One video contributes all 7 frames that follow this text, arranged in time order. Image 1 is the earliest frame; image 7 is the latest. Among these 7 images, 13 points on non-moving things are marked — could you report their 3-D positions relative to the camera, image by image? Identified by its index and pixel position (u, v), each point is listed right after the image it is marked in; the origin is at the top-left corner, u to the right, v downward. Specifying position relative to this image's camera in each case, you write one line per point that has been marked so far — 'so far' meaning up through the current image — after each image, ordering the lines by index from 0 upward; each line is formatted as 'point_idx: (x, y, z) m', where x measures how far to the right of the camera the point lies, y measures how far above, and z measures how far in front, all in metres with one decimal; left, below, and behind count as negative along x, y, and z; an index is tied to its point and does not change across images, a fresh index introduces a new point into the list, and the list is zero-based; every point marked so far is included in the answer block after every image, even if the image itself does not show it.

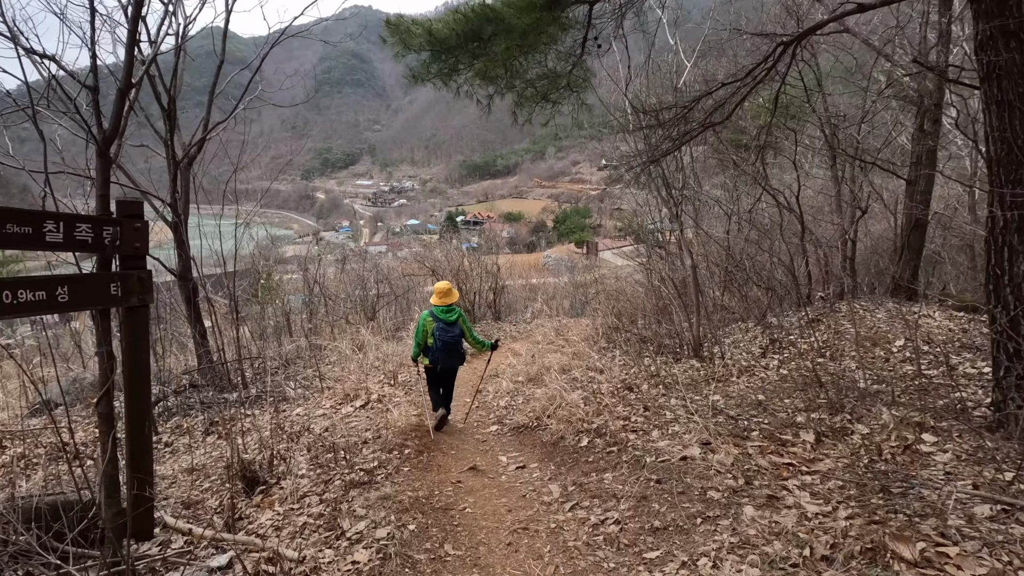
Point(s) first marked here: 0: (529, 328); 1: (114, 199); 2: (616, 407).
0: (+0.3, -0.8, +10.4) m
1: (-1.8, +0.4, +2.4) m
2: (+0.8, -0.9, +4.1) m
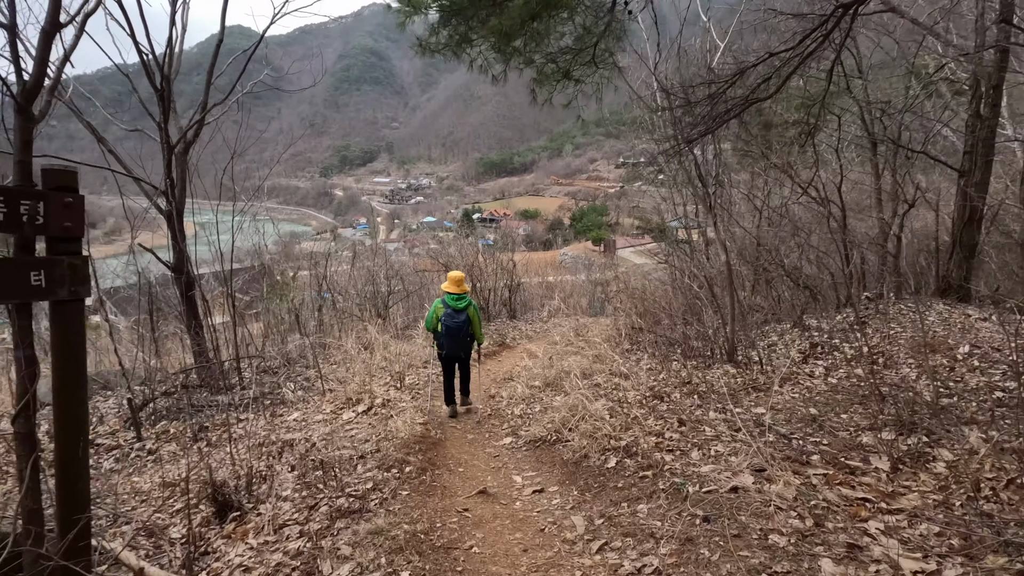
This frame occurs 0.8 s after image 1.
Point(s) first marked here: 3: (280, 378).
0: (+0.6, -0.7, +9.9) m
1: (-1.7, +0.4, +2.0) m
2: (+0.9, -0.9, +3.6) m
3: (-2.3, -0.9, +5.4) m
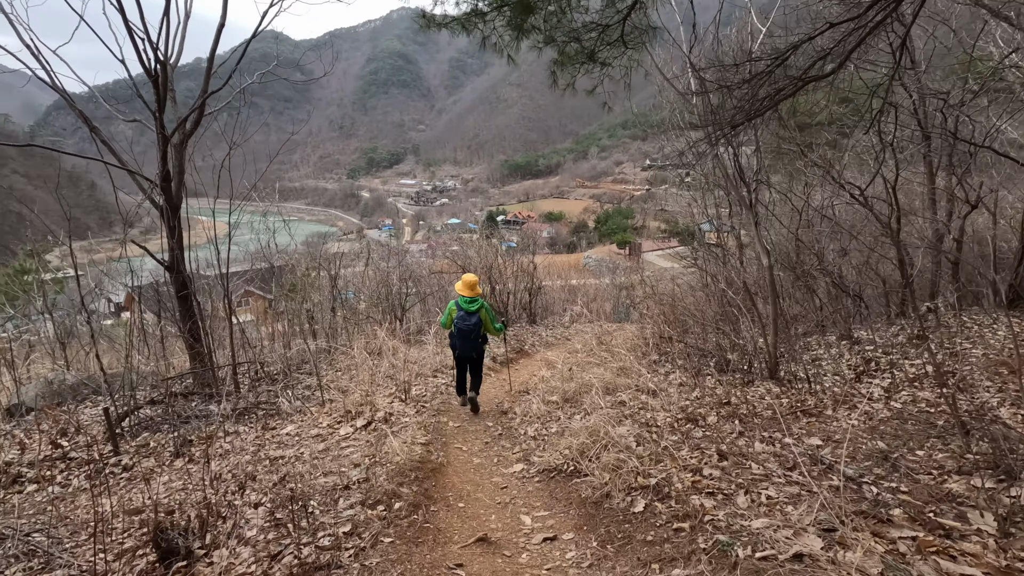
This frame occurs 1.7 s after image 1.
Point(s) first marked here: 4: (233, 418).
0: (+1.0, -0.8, +9.4) m
1: (-1.7, +0.4, +1.6) m
2: (+0.9, -0.9, +3.1) m
3: (-2.2, -0.9, +5.0) m
4: (-2.3, -1.1, +4.4) m
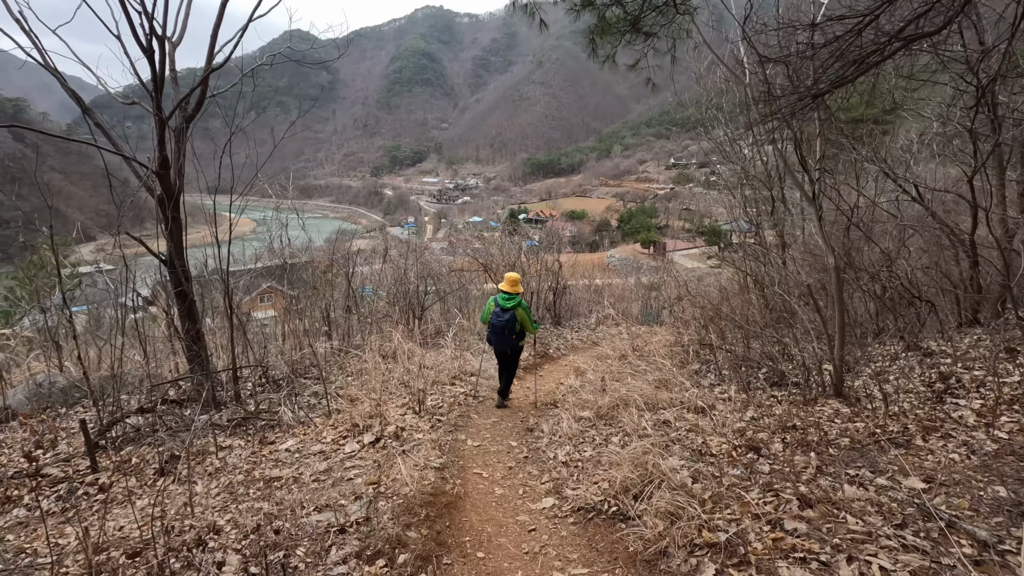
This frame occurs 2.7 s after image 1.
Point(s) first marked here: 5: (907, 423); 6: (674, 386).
0: (+1.3, -0.8, +8.8) m
1: (-1.6, +0.4, +1.1) m
2: (+1.1, -0.9, +2.5) m
3: (-1.9, -0.9, +4.5) m
4: (-2.1, -1.1, +4.0) m
5: (+2.5, -0.9, +3.5) m
6: (+1.3, -0.8, +4.5) m
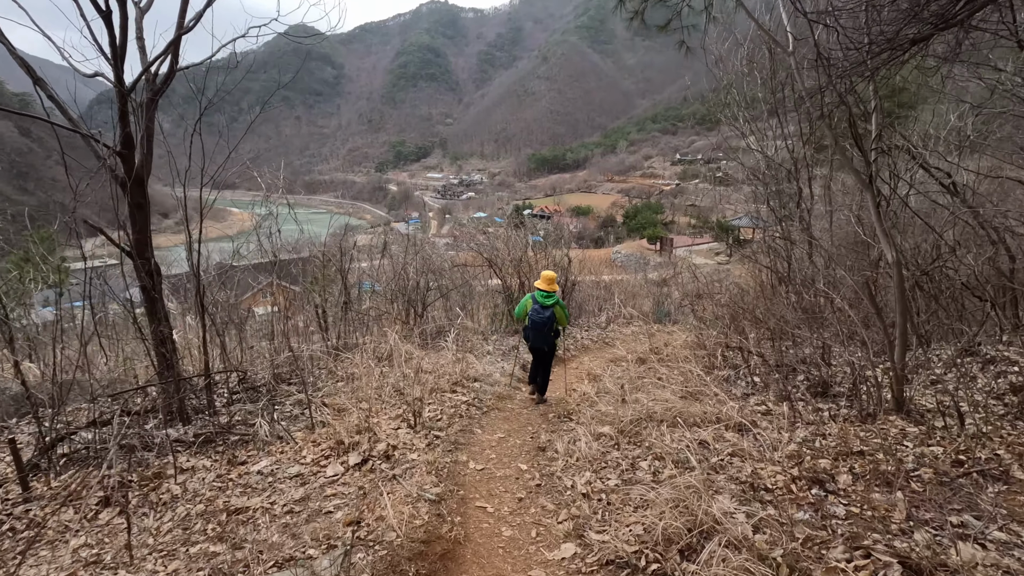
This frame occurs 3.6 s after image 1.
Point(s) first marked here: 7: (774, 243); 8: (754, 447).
0: (+1.4, -0.8, +8.3) m
1: (-1.6, +0.4, +0.6) m
2: (+1.1, -0.9, +2.0) m
3: (-1.9, -0.9, +4.0) m
4: (-2.0, -1.0, +3.5) m
5: (+2.6, -0.9, +2.9) m
6: (+1.4, -0.8, +4.0) m
7: (+3.2, +0.6, +6.8) m
8: (+1.4, -0.9, +3.0) m
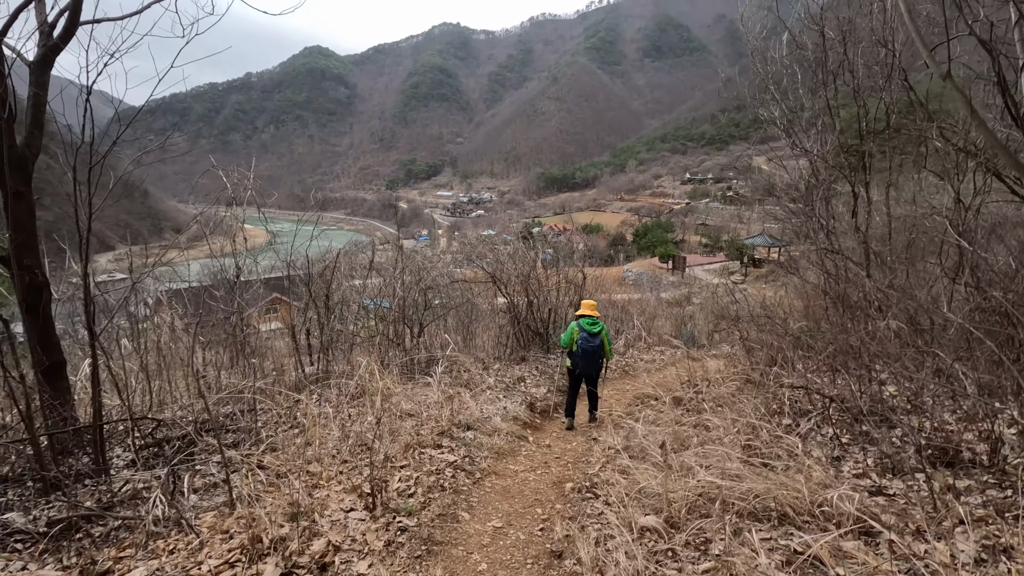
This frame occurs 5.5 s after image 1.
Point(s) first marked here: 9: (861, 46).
0: (+1.5, -1.0, +7.1) m
1: (-1.6, +0.4, -0.5) m
2: (+1.1, -1.0, +0.8) m
3: (-1.9, -1.0, +2.9) m
4: (-2.0, -1.1, +2.4) m
5: (+2.6, -1.0, +1.7) m
6: (+1.4, -0.9, +2.8) m
7: (+3.3, +0.3, +5.6) m
8: (+1.3, -1.0, +1.9) m
9: (+3.6, +2.5, +5.6) m
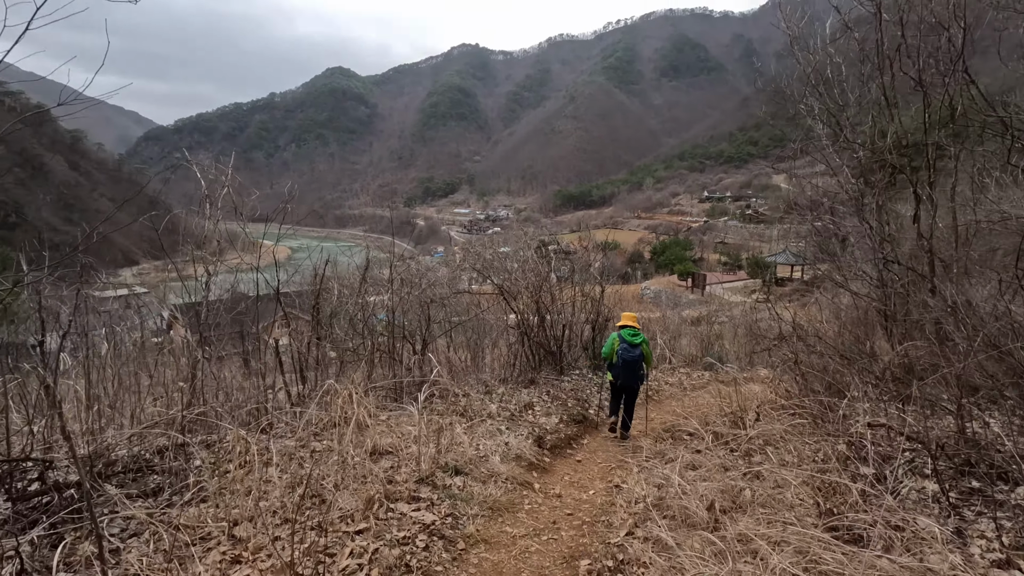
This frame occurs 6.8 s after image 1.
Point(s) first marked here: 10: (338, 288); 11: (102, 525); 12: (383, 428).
0: (+1.6, -1.2, +6.2) m
1: (-1.7, +0.6, -1.2) m
2: (+1.0, -0.9, -0.1) m
3: (-1.9, -1.0, +2.1) m
4: (-2.1, -1.1, +1.6) m
5: (+2.5, -1.0, +0.8) m
6: (+1.4, -0.9, +1.9) m
7: (+3.4, +0.2, +4.7) m
8: (+1.3, -1.0, +1.0) m
9: (+3.7, +2.4, +4.8) m
10: (-2.1, -0.2, +6.1) m
11: (-1.8, -1.0, +2.3) m
12: (-0.9, -0.9, +3.6) m
